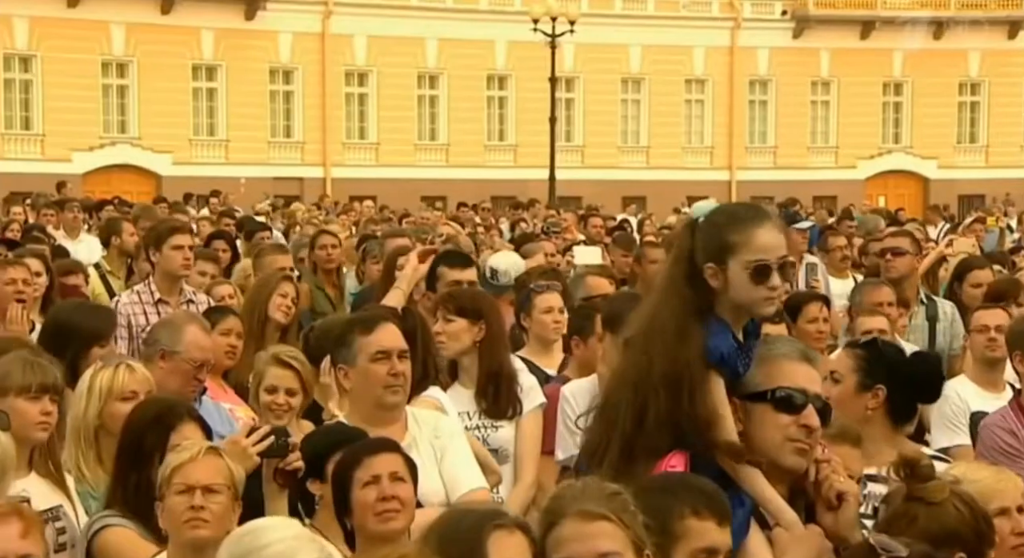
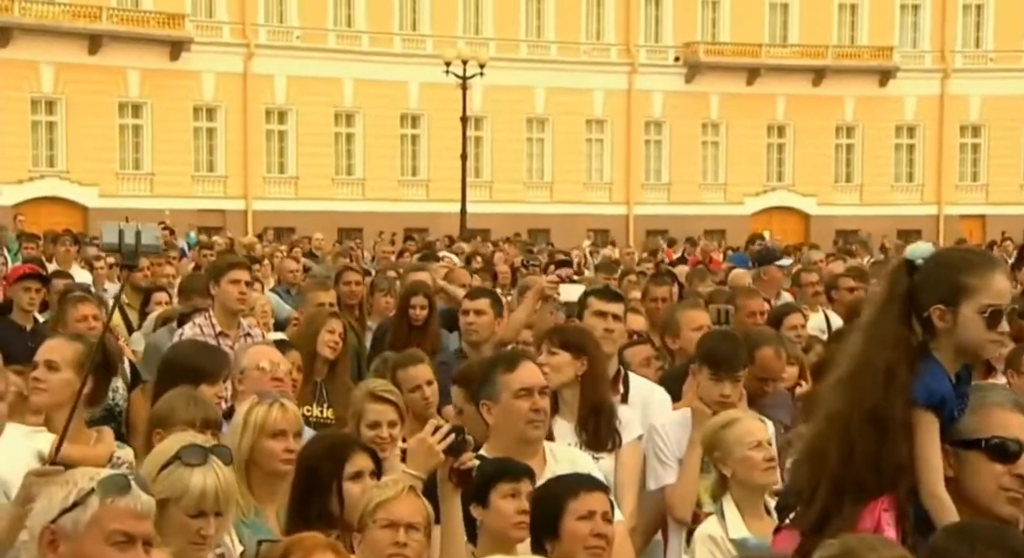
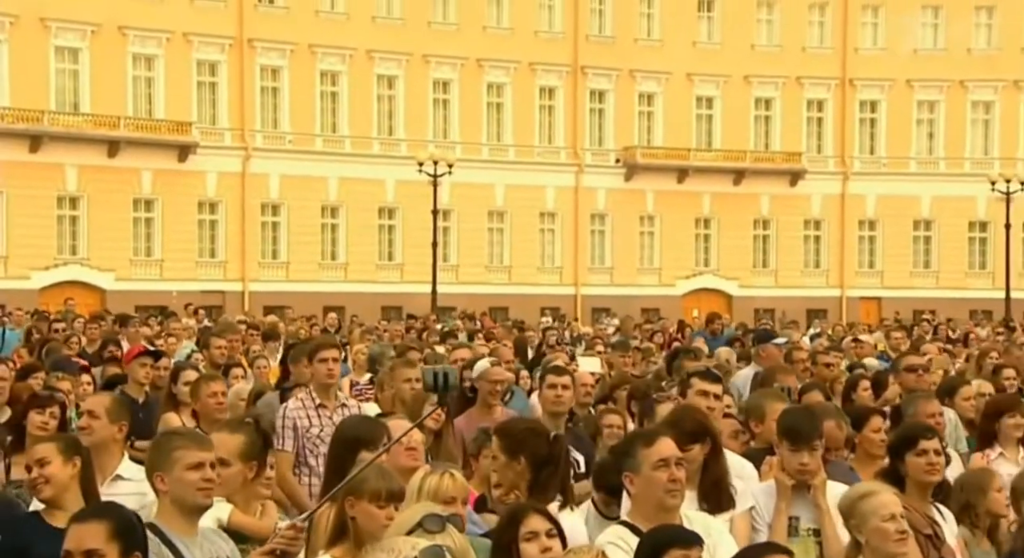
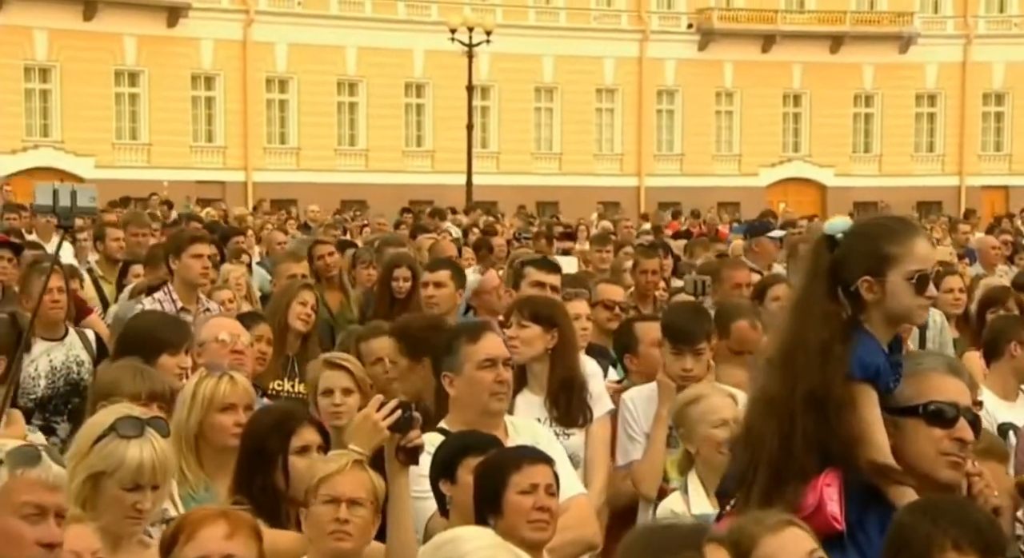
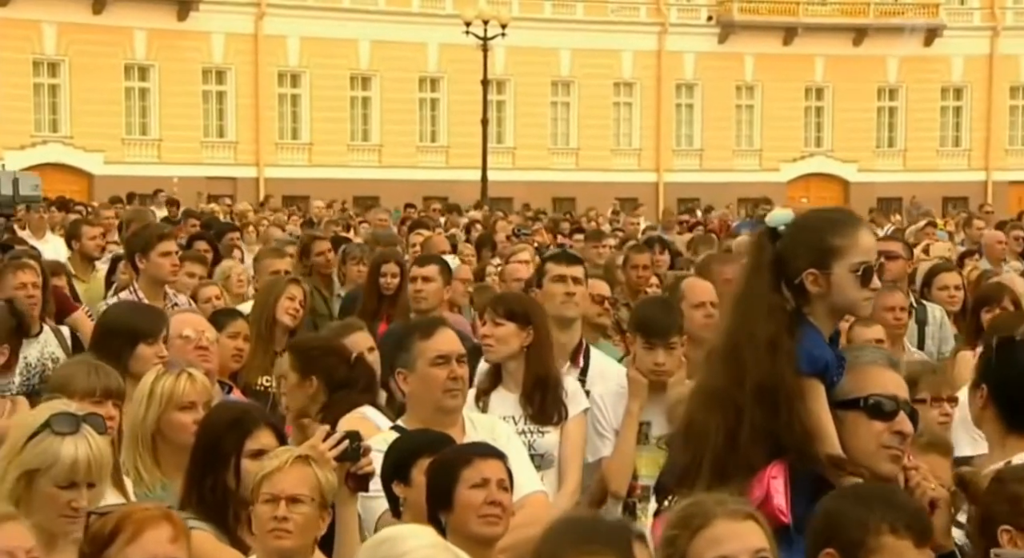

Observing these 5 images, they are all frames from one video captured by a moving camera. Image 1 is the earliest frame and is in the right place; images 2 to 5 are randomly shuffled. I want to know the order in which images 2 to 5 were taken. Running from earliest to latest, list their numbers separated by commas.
5, 4, 2, 3
